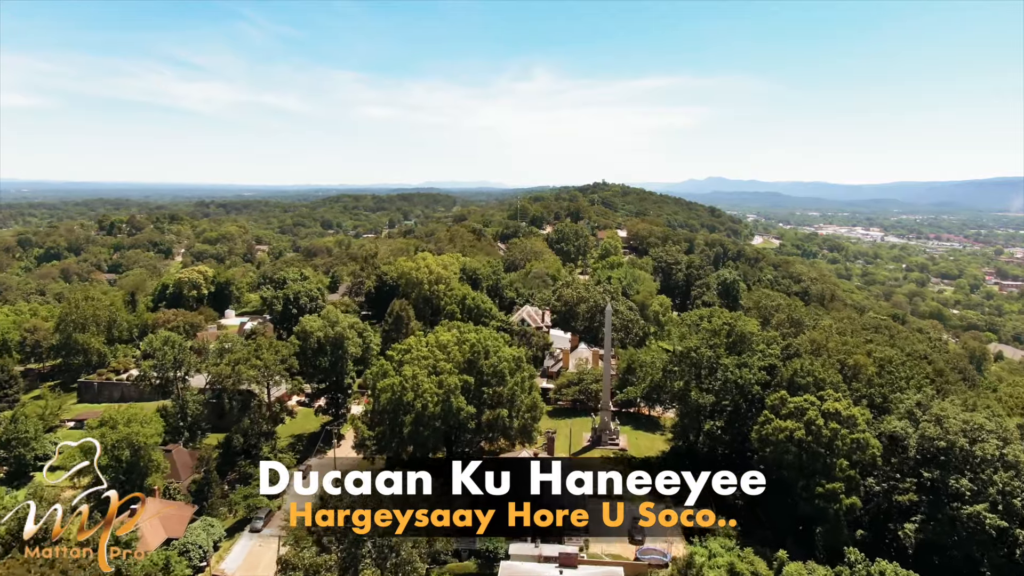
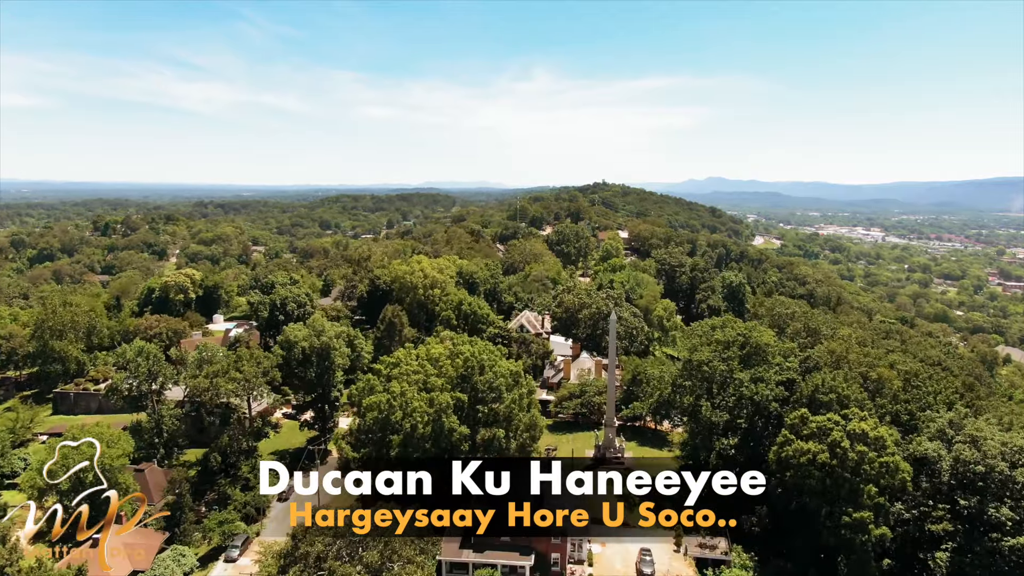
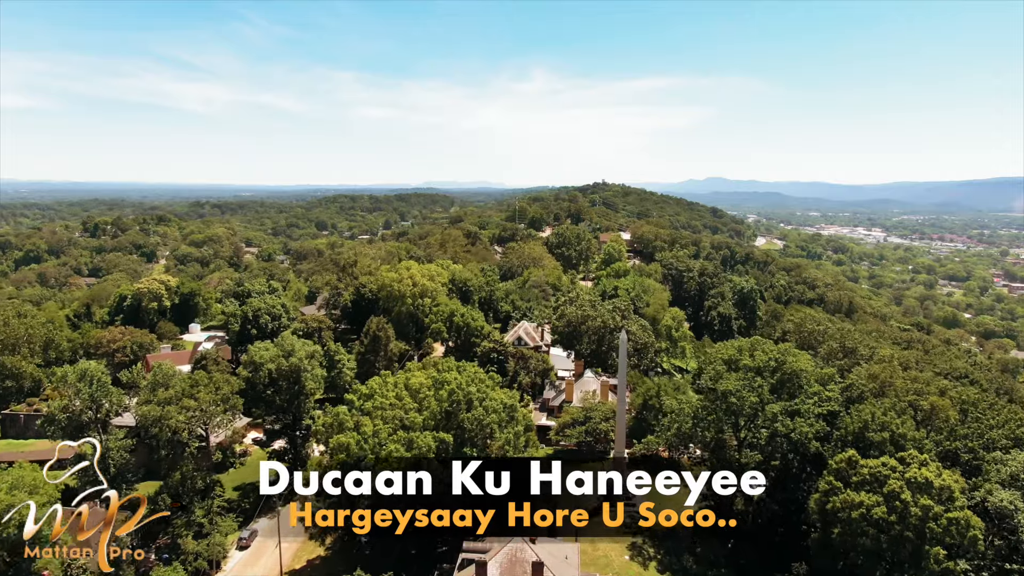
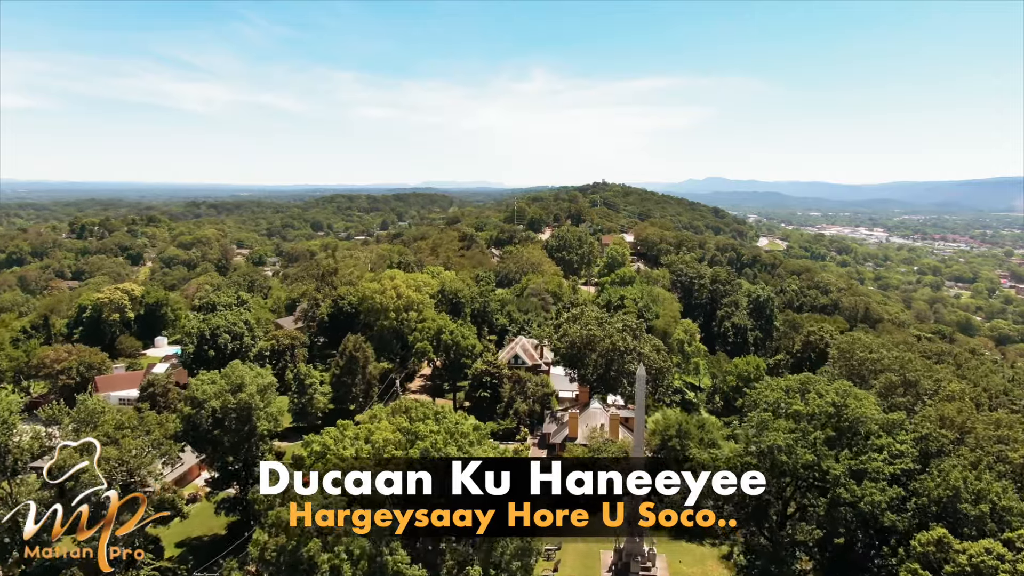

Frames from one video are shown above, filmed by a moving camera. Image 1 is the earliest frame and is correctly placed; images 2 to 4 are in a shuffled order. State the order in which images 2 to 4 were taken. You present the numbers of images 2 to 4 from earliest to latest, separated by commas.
2, 3, 4
